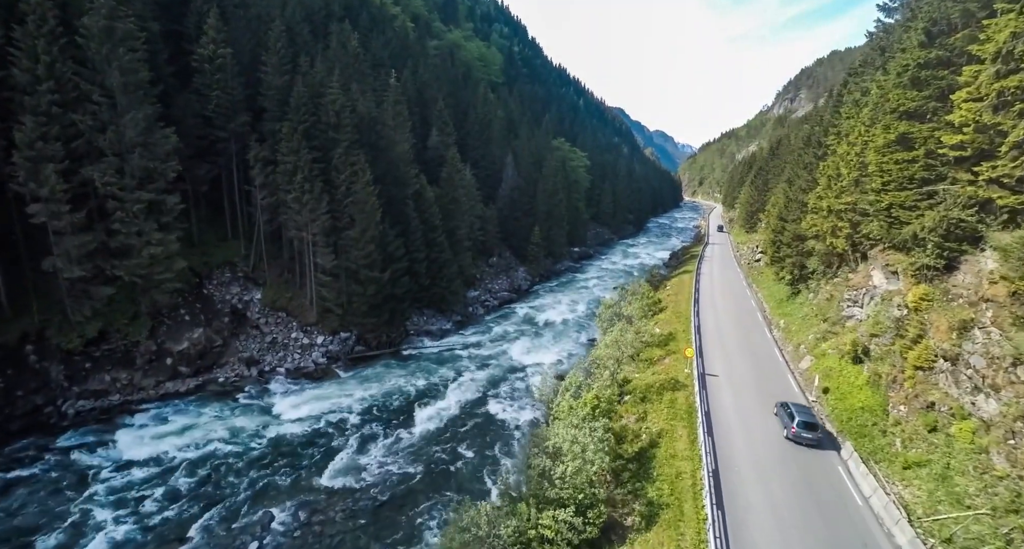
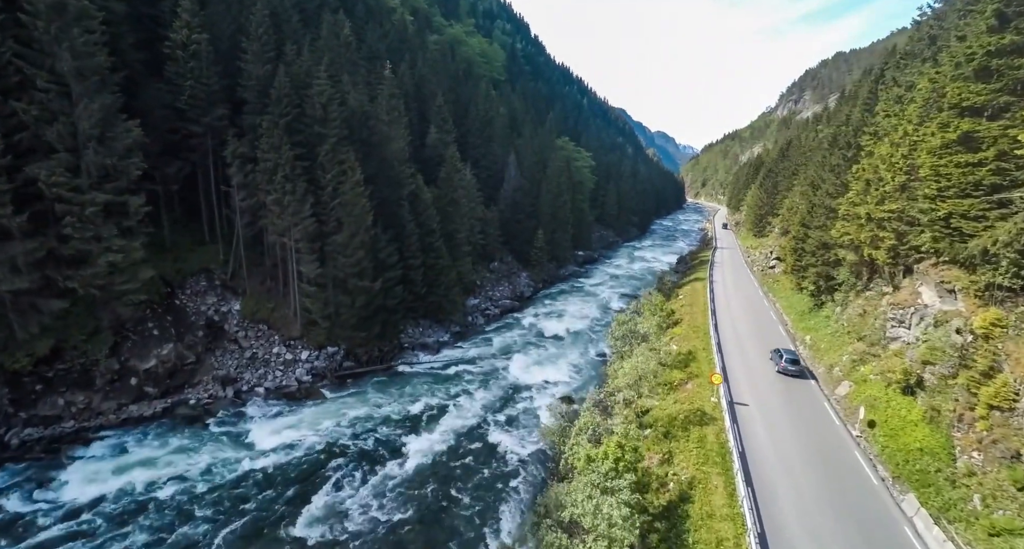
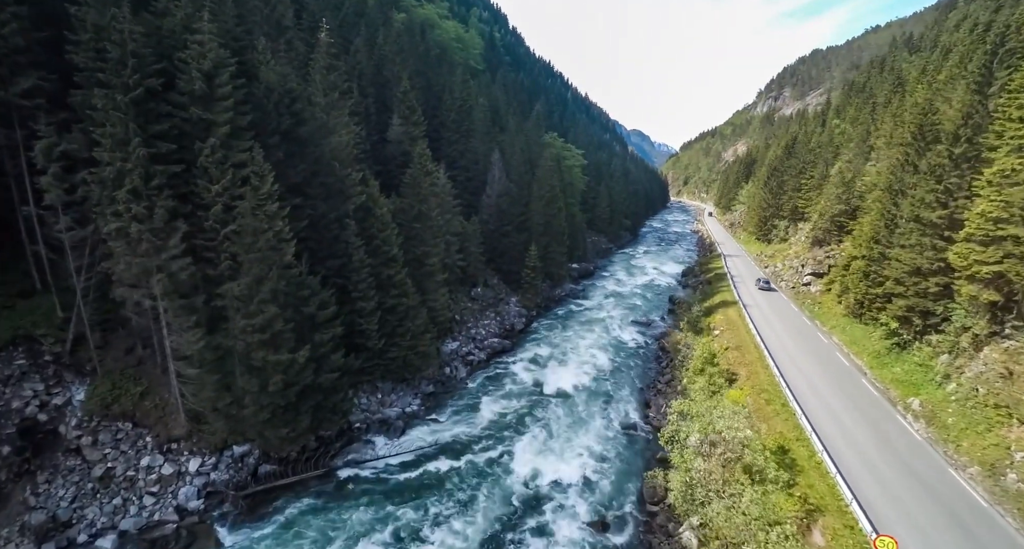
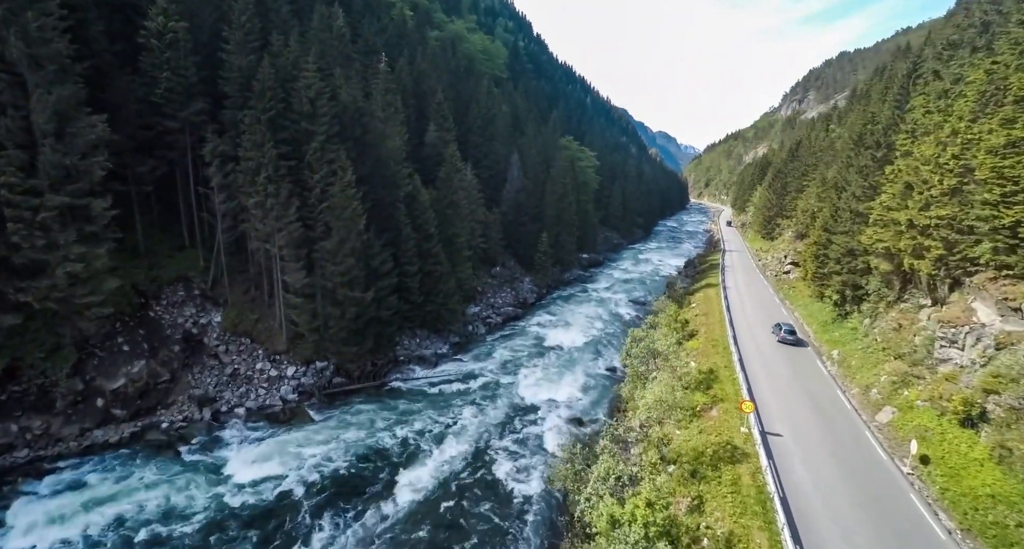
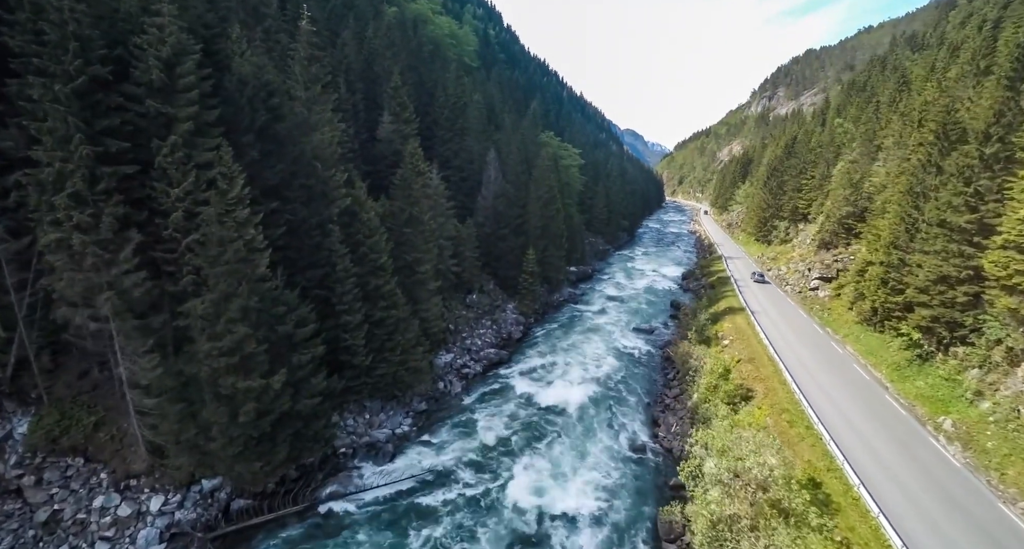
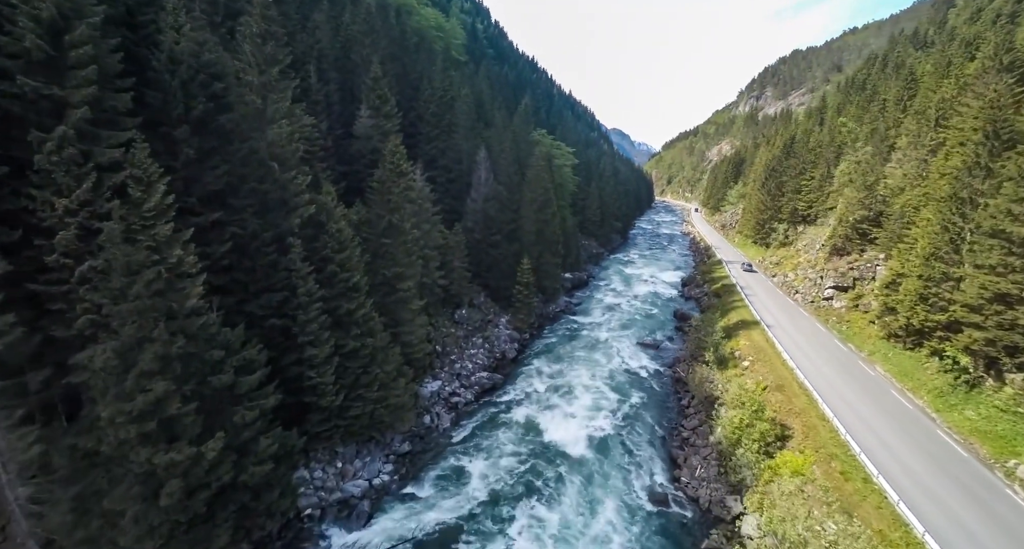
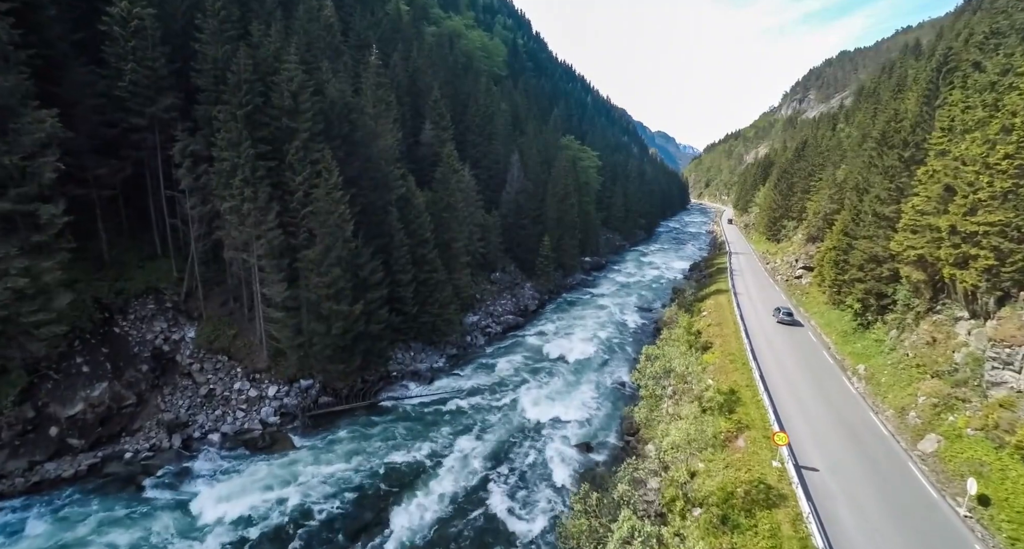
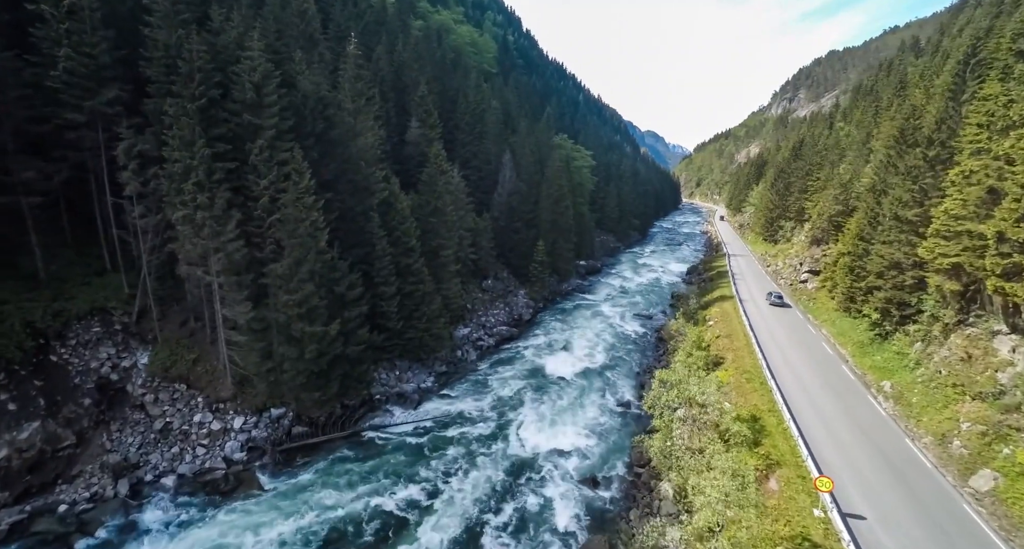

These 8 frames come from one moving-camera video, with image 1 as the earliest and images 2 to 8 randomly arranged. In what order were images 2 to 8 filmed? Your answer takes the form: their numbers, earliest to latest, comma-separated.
2, 4, 7, 8, 3, 5, 6
